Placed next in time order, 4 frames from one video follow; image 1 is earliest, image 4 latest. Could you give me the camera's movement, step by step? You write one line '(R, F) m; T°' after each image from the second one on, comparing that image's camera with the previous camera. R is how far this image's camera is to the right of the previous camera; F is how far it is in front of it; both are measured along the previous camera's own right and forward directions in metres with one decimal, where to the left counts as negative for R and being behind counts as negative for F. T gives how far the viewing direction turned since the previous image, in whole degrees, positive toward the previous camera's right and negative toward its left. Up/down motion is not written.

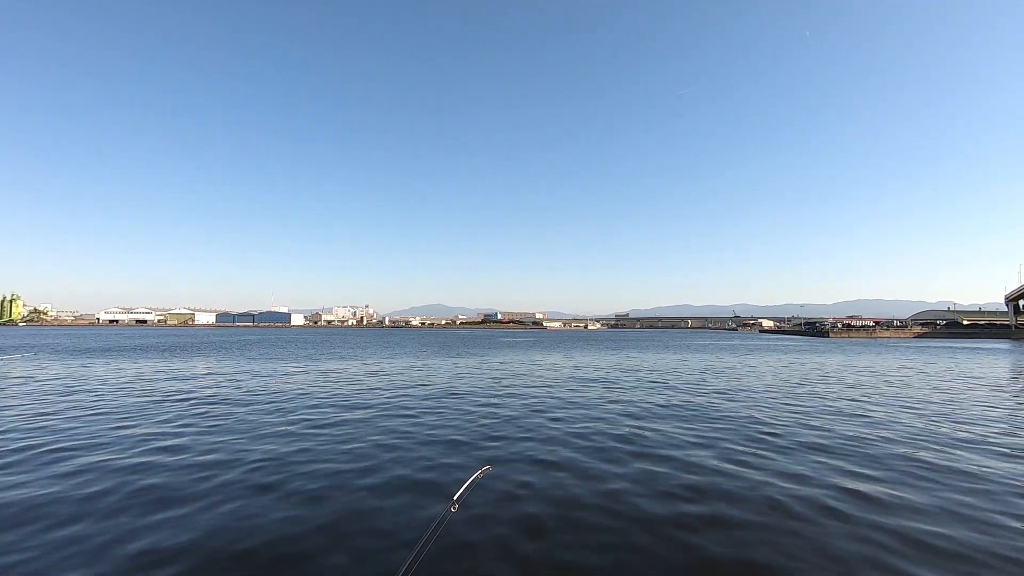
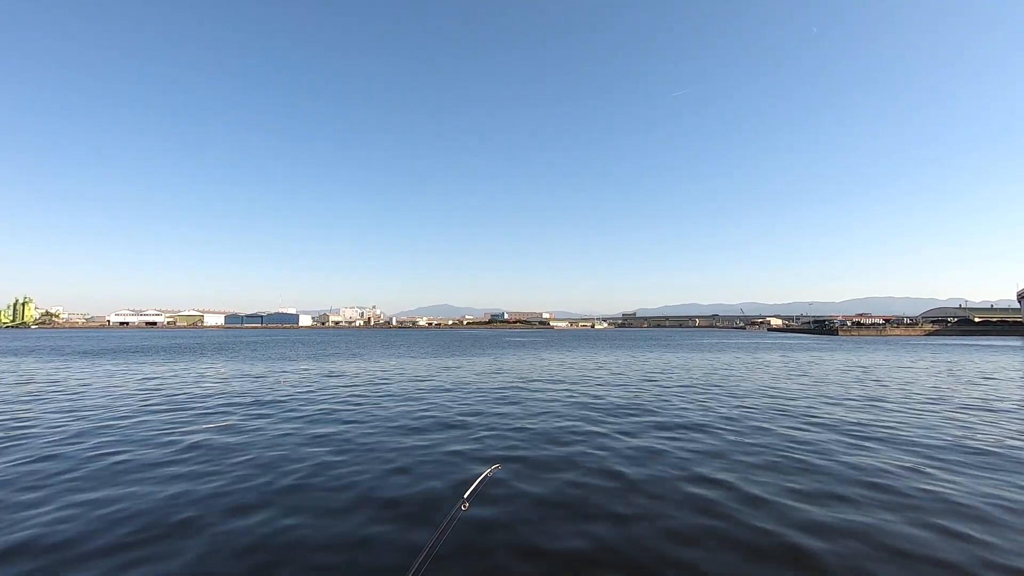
(-2.1, -0.8) m; -1°
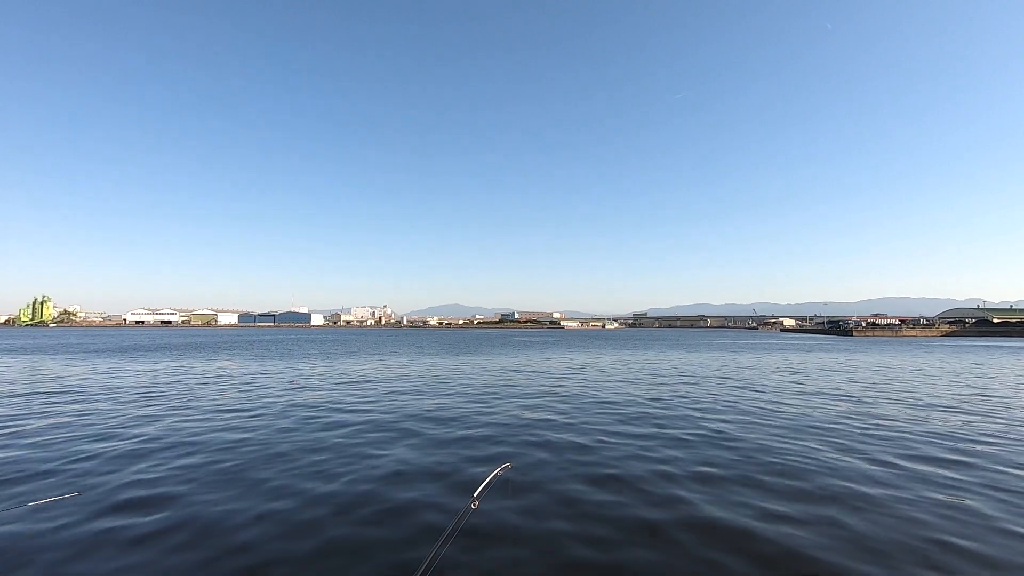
(-1.7, -0.4) m; -1°
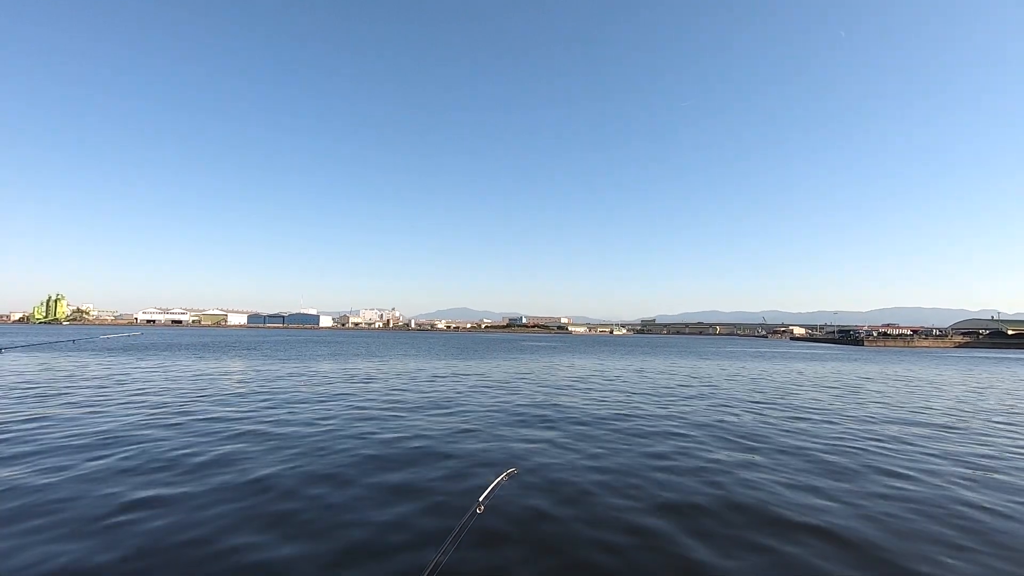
(-1.7, -0.2) m; -1°
